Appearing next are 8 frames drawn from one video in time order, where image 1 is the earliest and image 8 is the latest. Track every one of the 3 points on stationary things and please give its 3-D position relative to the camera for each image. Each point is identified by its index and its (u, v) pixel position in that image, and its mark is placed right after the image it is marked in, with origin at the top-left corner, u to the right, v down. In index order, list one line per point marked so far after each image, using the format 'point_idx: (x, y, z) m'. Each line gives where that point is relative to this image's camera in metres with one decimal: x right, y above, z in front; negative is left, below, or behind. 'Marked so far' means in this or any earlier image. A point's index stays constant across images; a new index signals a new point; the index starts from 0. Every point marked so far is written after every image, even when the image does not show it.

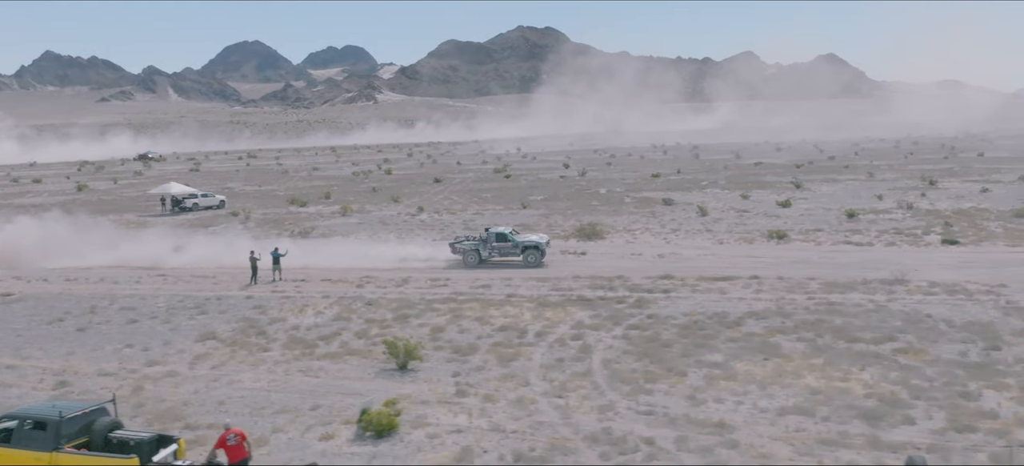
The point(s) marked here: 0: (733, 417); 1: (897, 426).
0: (+3.7, -3.1, +17.6) m
1: (+6.3, -3.2, +17.1) m
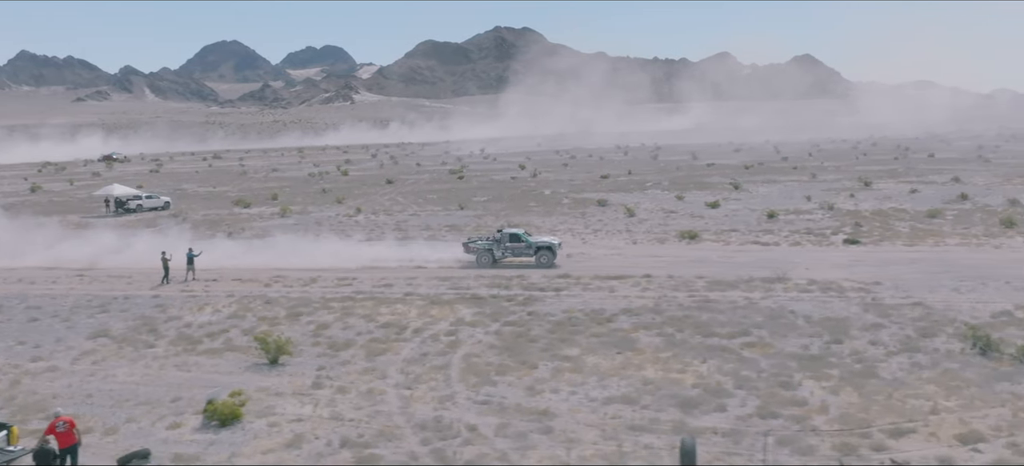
0: (+0.8, -3.1, +18.9) m
1: (+3.4, -3.2, +18.5) m
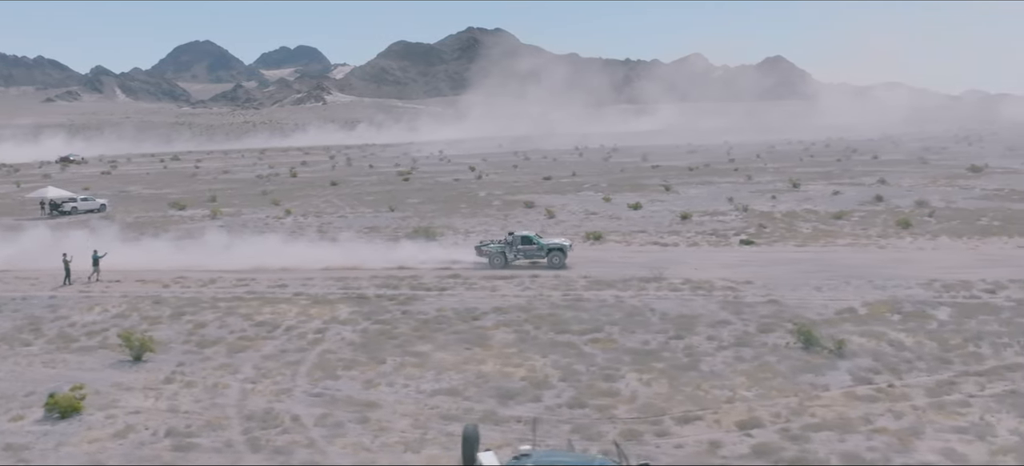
0: (-2.4, -3.2, +20.2) m
1: (+0.2, -3.2, +19.8) m
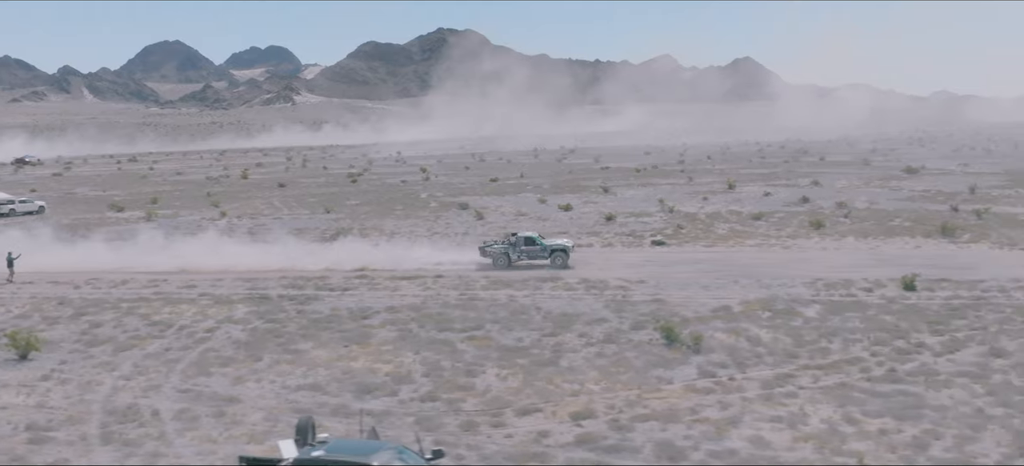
0: (-5.3, -3.2, +21.1) m
1: (-2.7, -3.3, +20.8) m
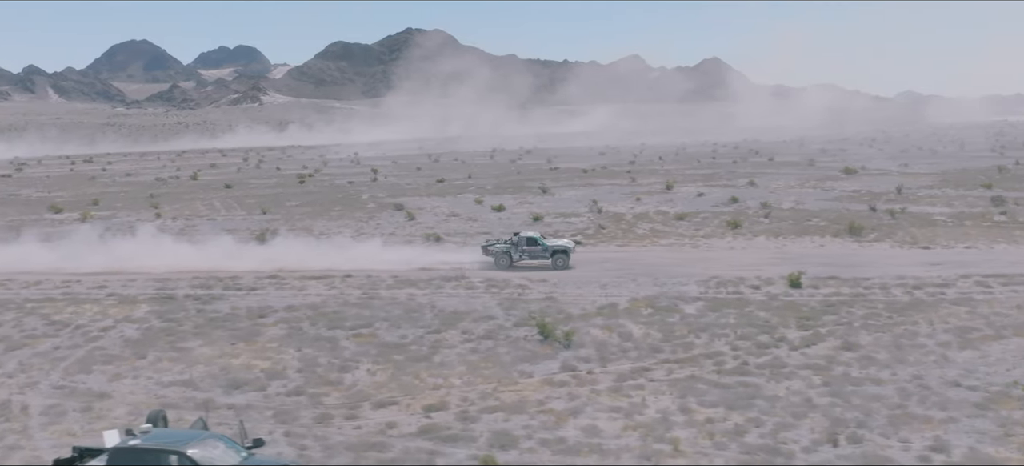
0: (-8.2, -3.3, +21.9) m
1: (-5.5, -3.3, +21.6) m
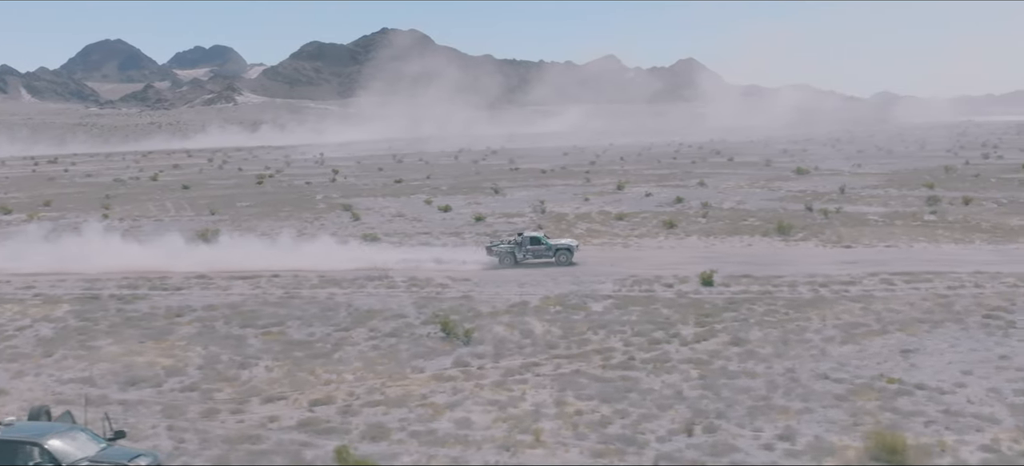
0: (-10.5, -3.3, +22.5) m
1: (-7.9, -3.3, +22.3) m
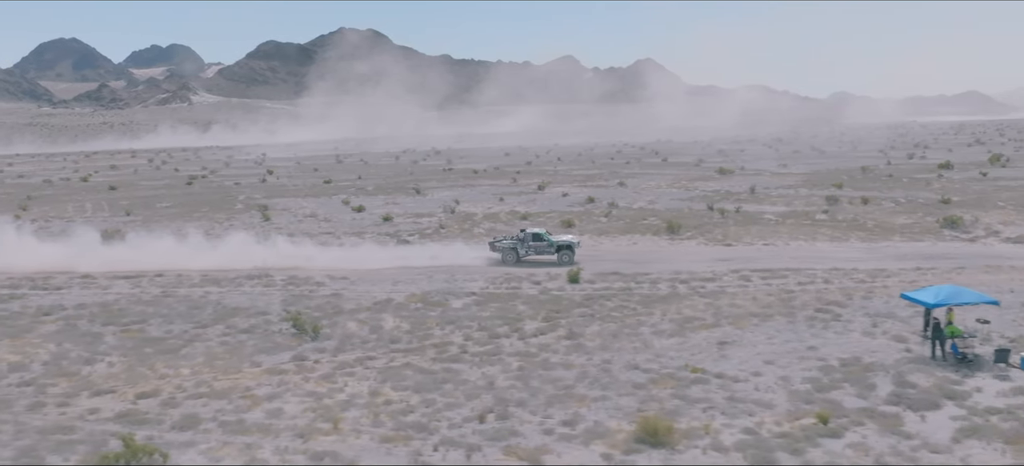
0: (-14.4, -3.3, +23.1) m
1: (-11.8, -3.3, +23.0) m
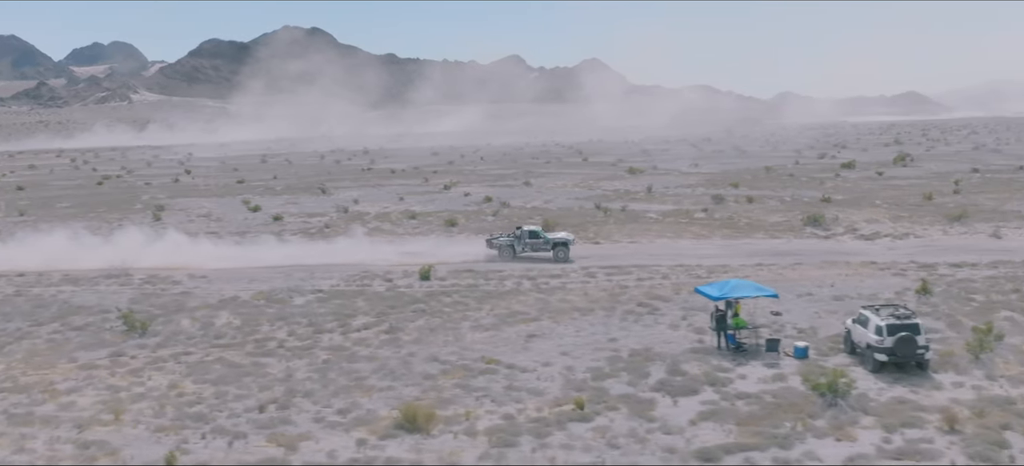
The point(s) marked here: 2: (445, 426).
0: (-18.9, -3.3, +23.4) m
1: (-16.3, -3.3, +23.5) m
2: (-1.2, -3.6, +19.4) m
